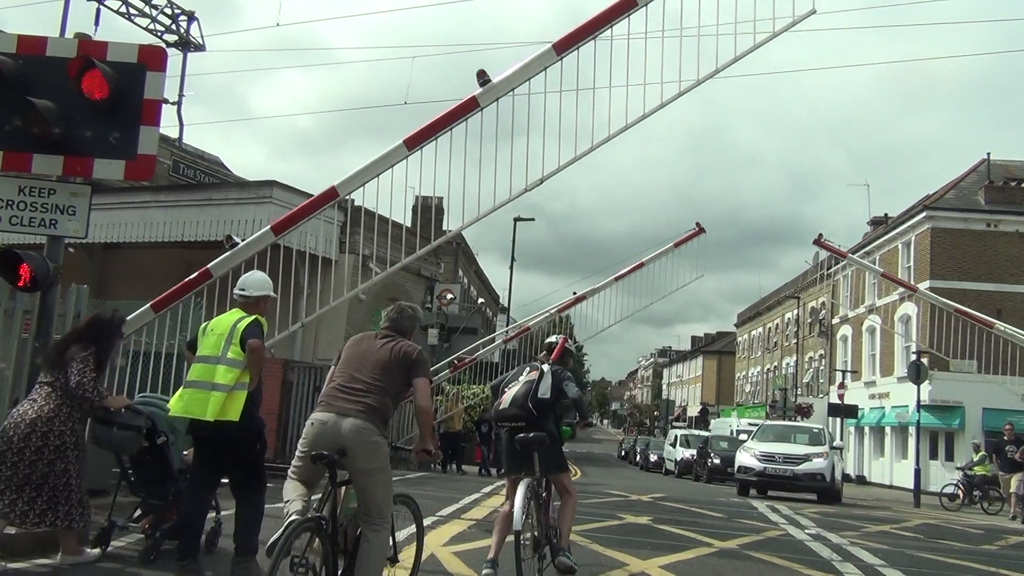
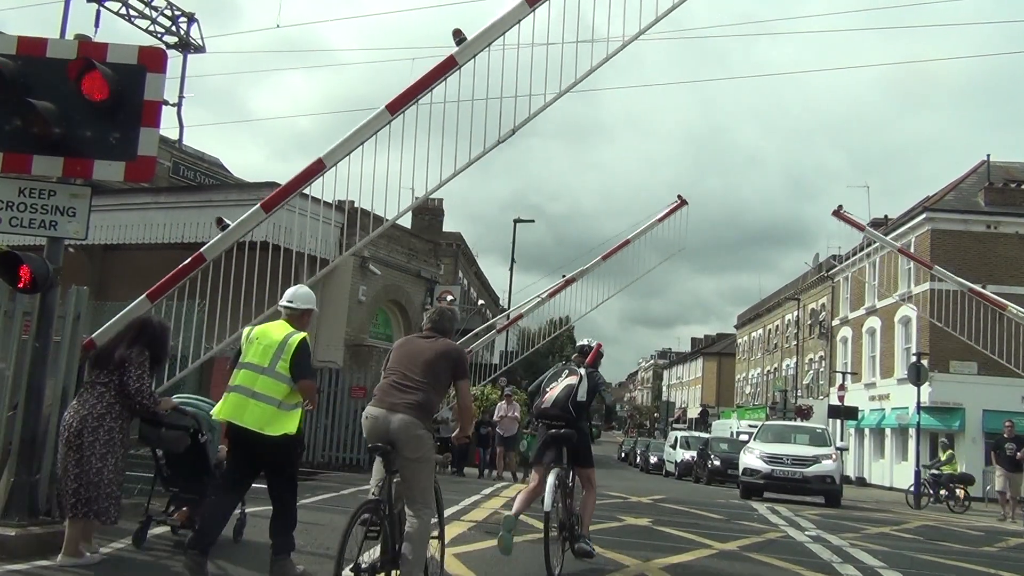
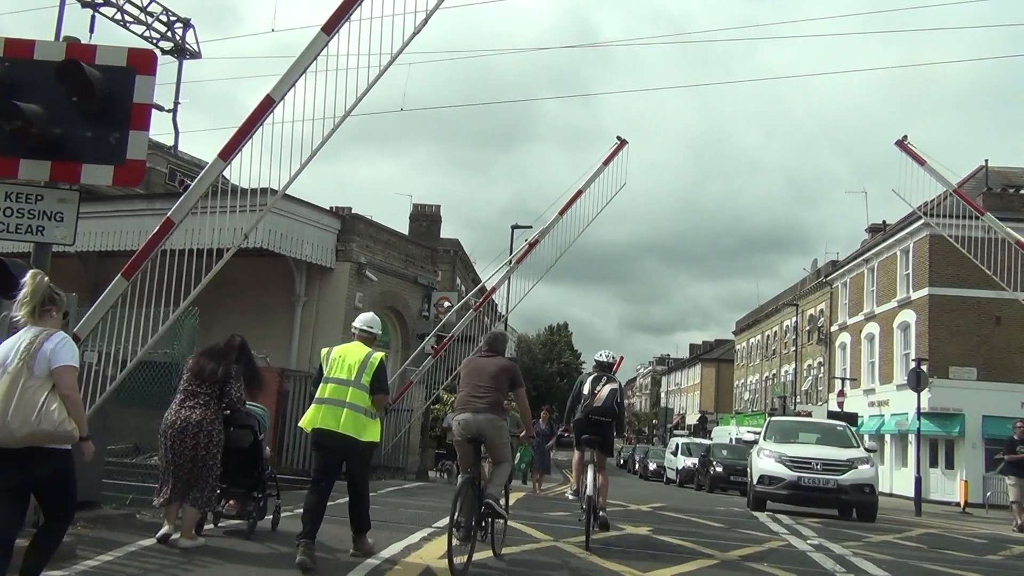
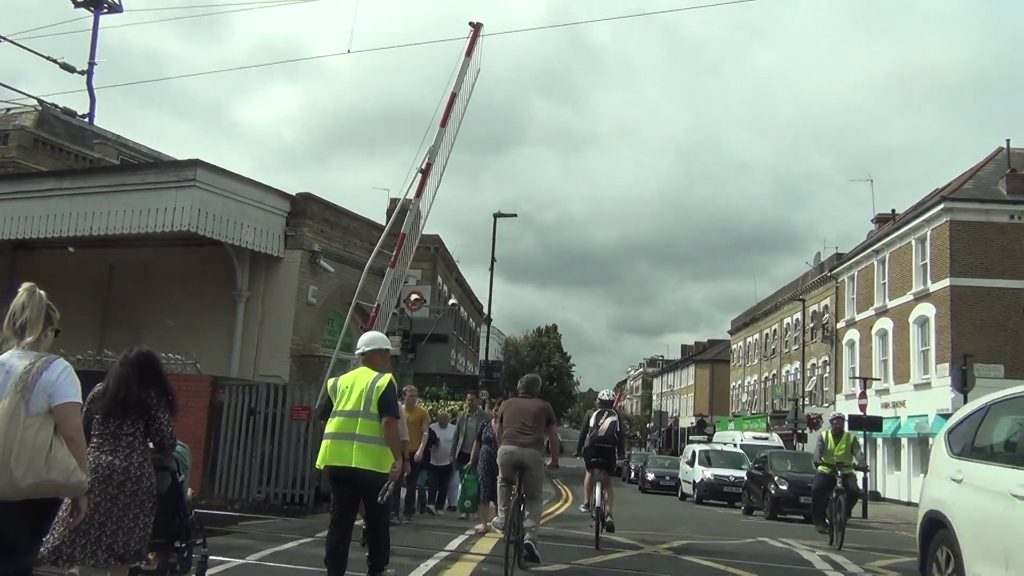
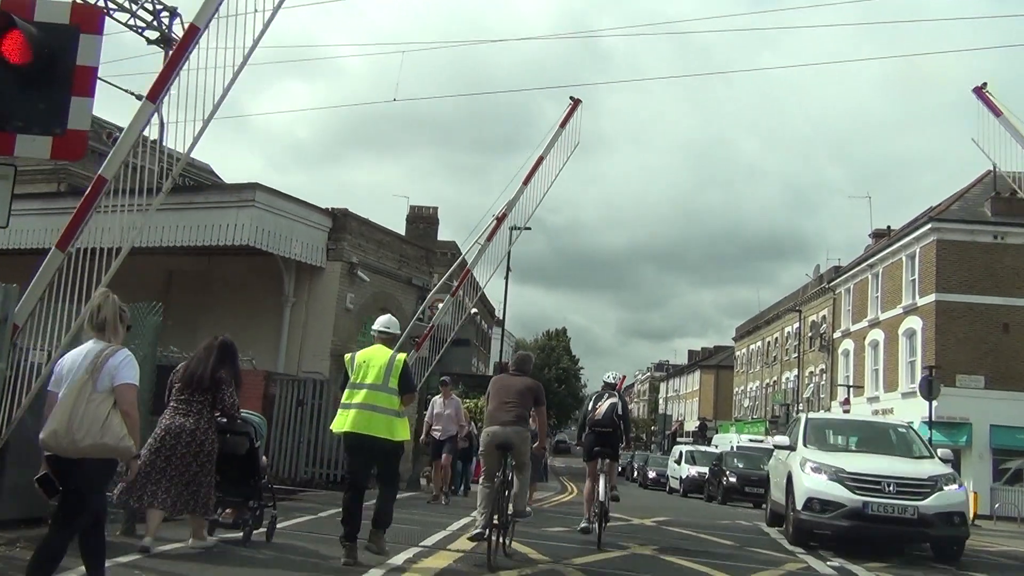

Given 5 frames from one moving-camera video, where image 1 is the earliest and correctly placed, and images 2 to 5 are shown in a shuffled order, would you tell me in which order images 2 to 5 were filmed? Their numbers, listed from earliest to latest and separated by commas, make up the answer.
2, 3, 5, 4
